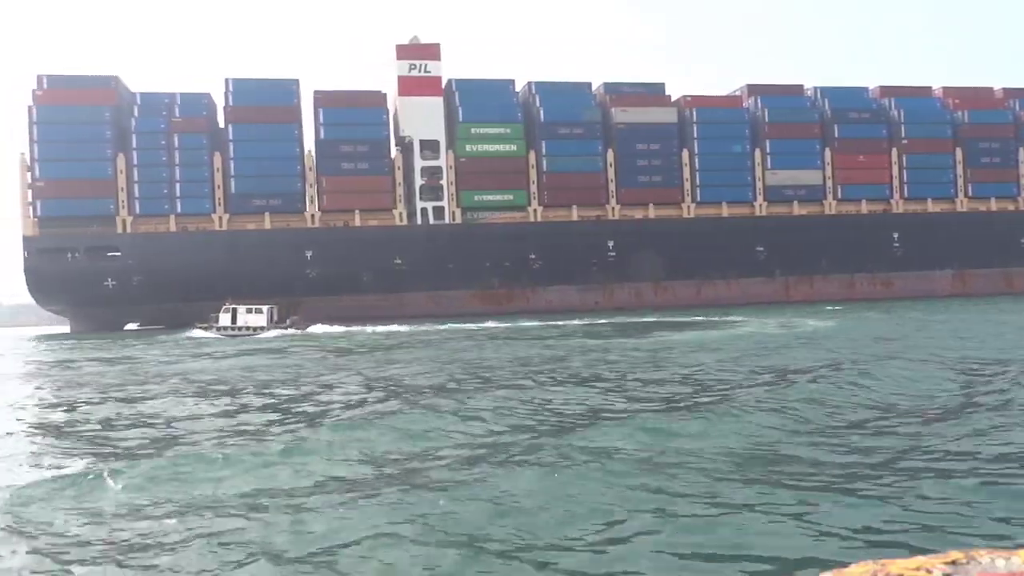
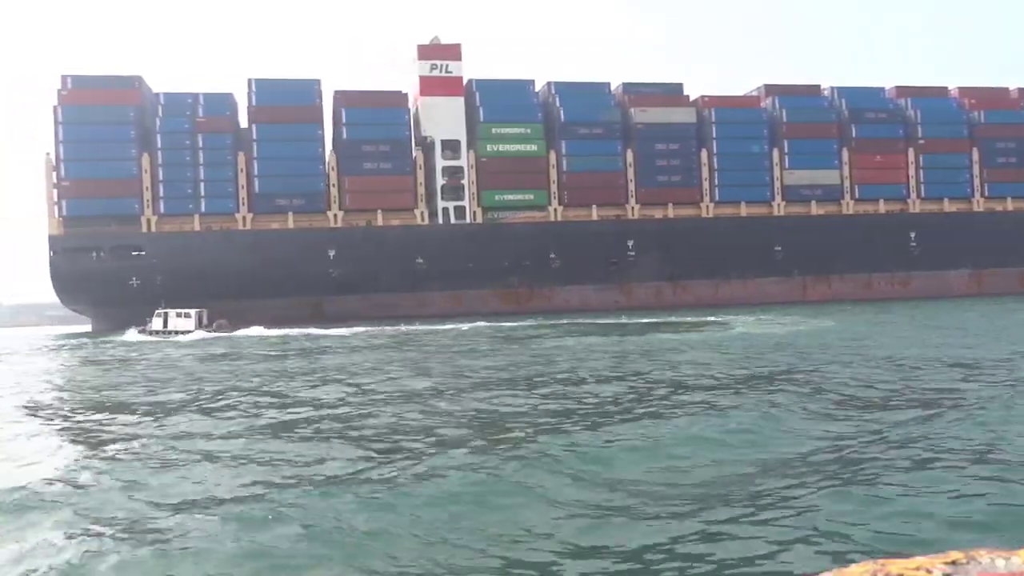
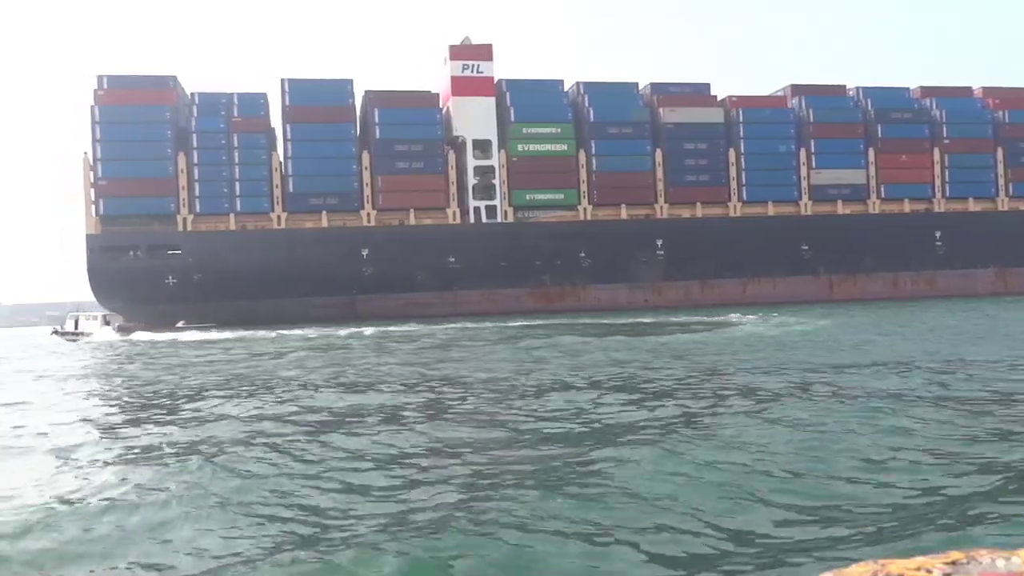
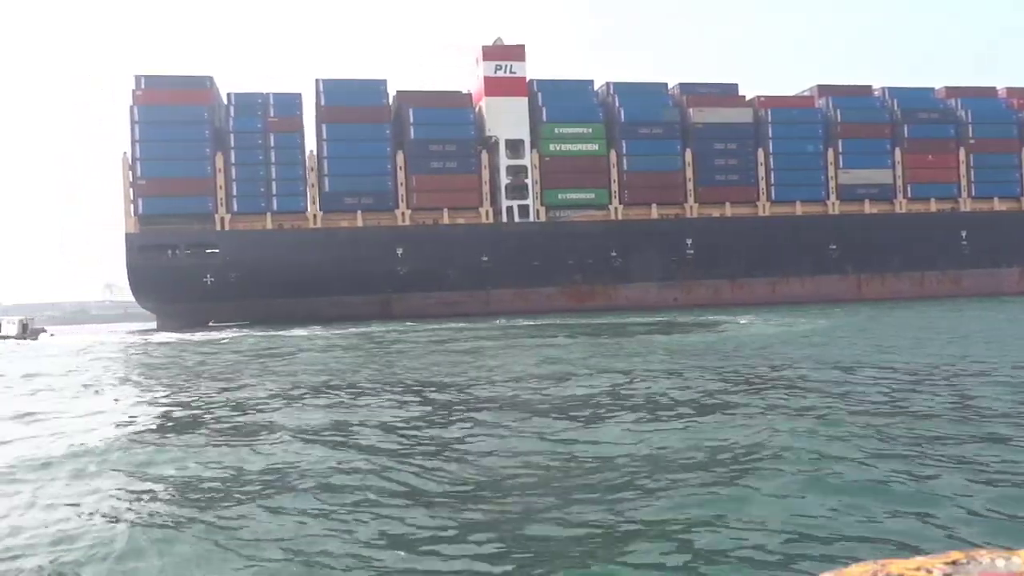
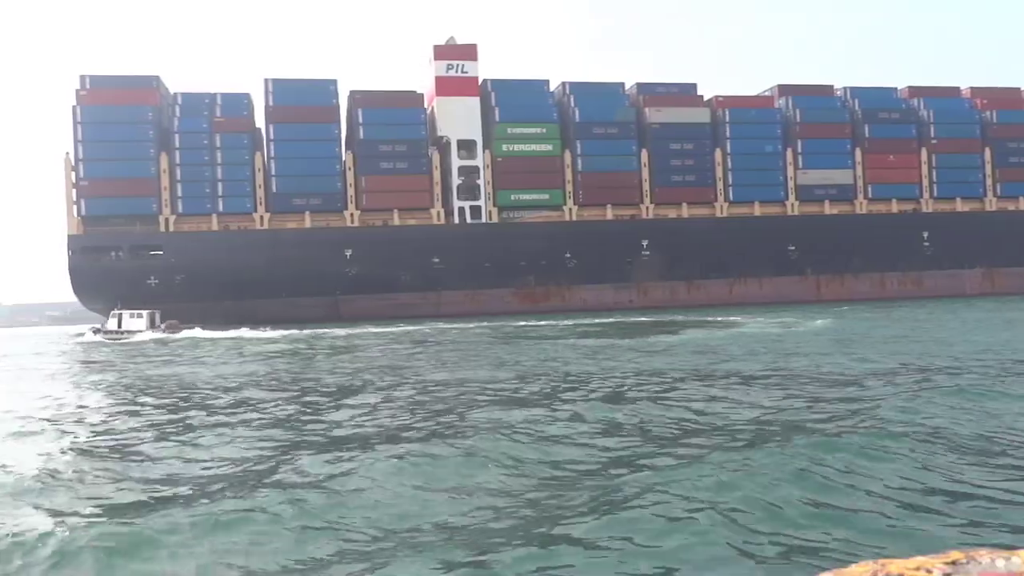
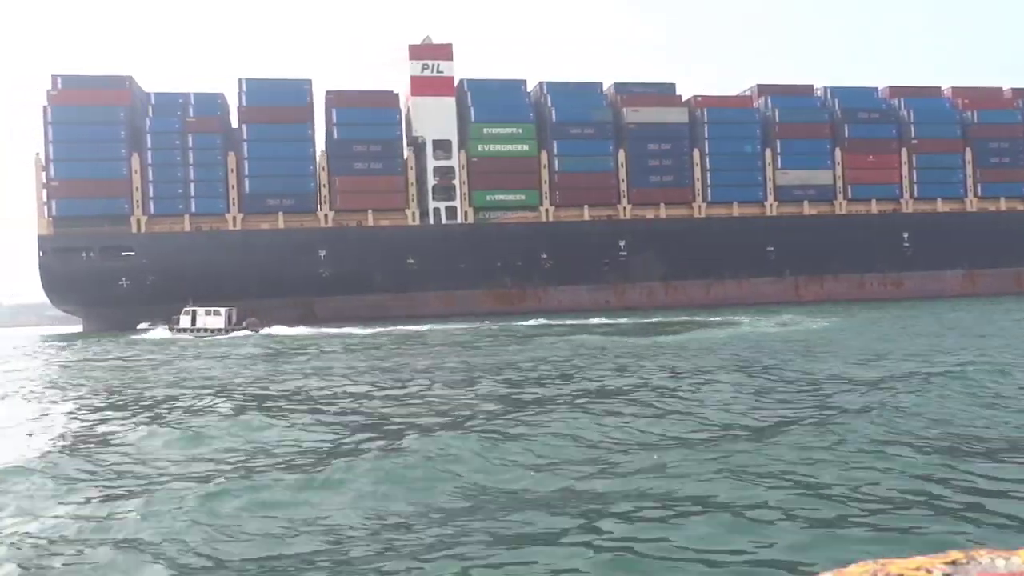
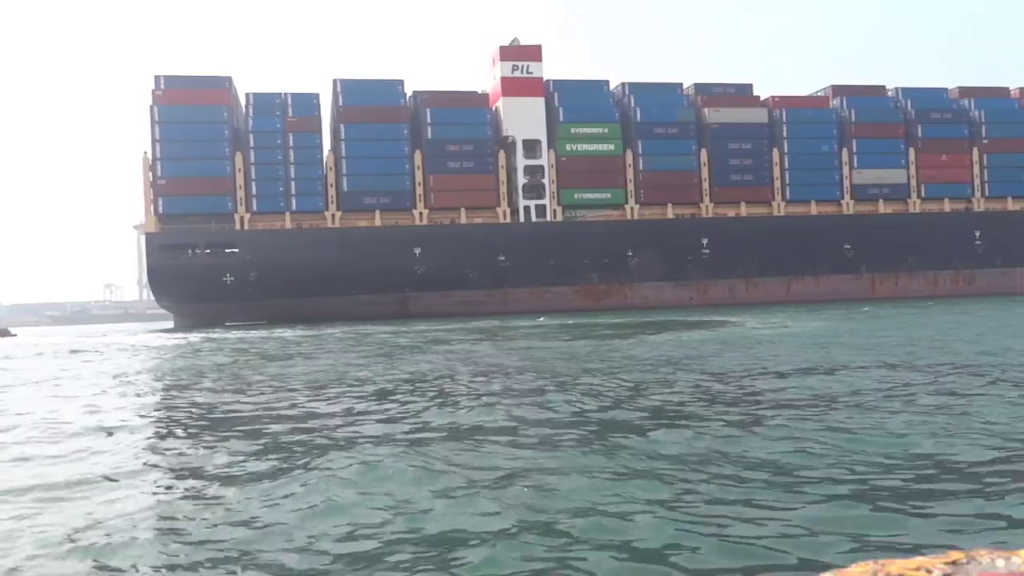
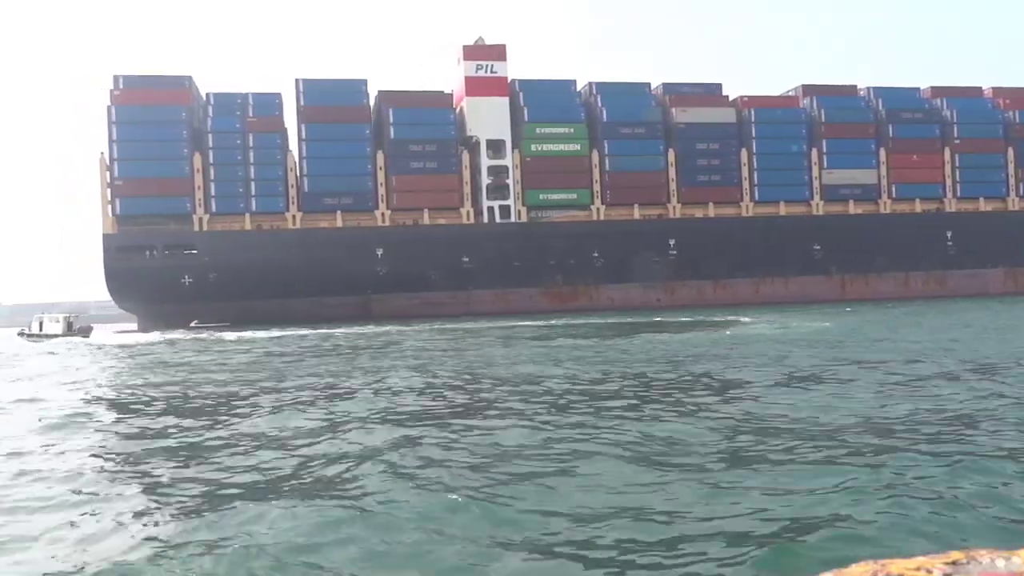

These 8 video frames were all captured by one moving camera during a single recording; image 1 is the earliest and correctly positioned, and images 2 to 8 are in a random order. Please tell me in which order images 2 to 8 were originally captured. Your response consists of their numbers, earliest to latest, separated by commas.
6, 2, 5, 3, 8, 4, 7
